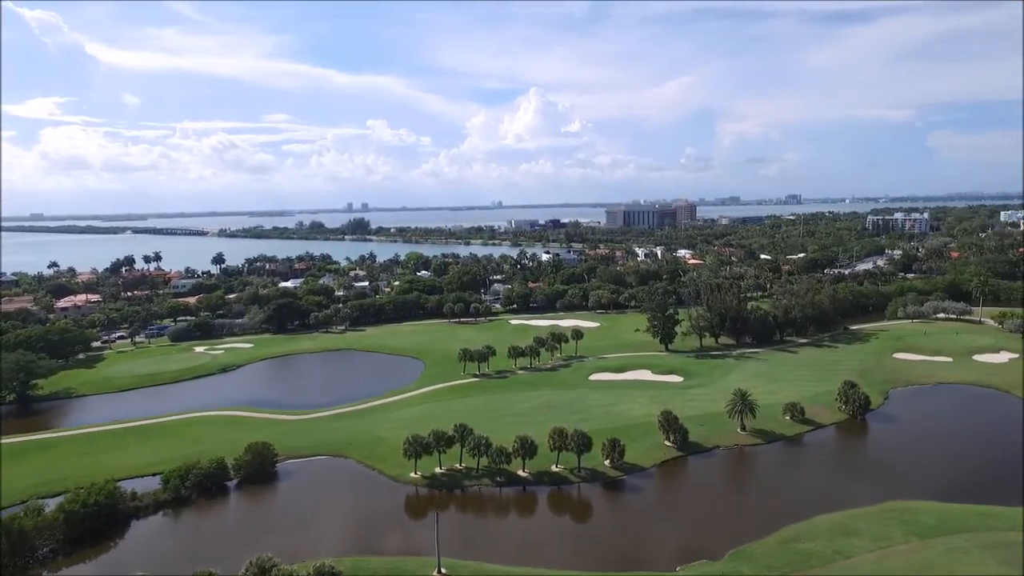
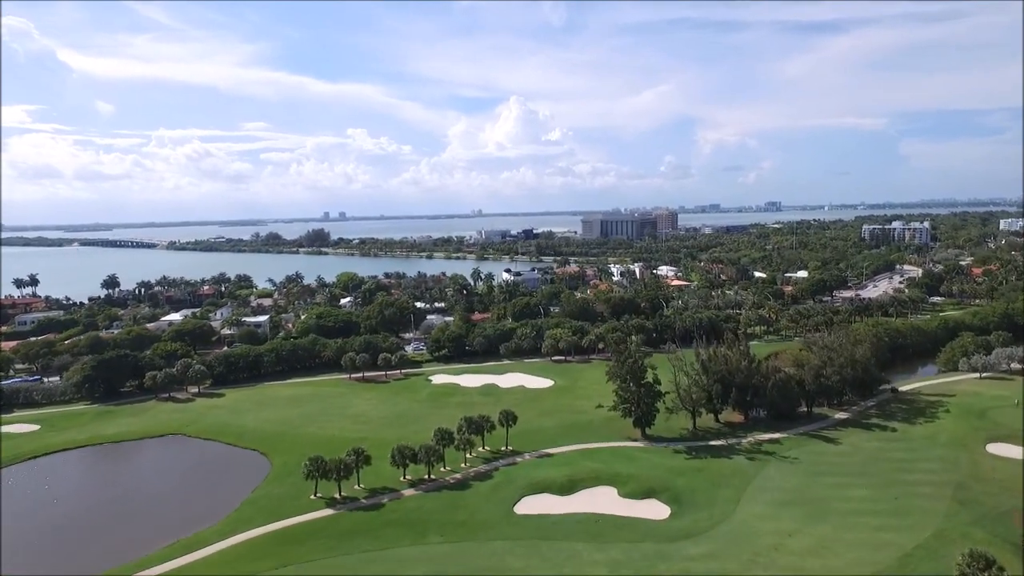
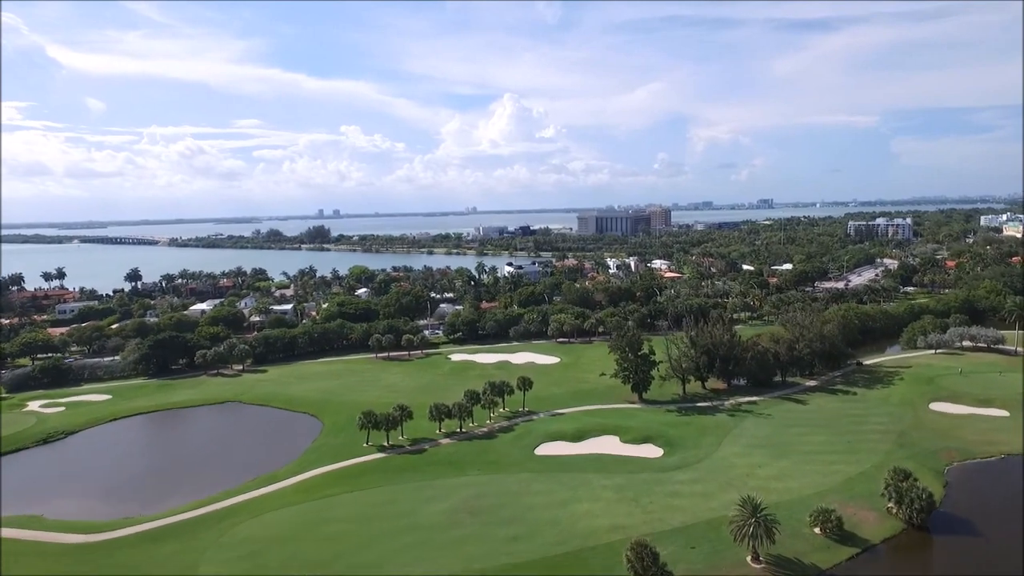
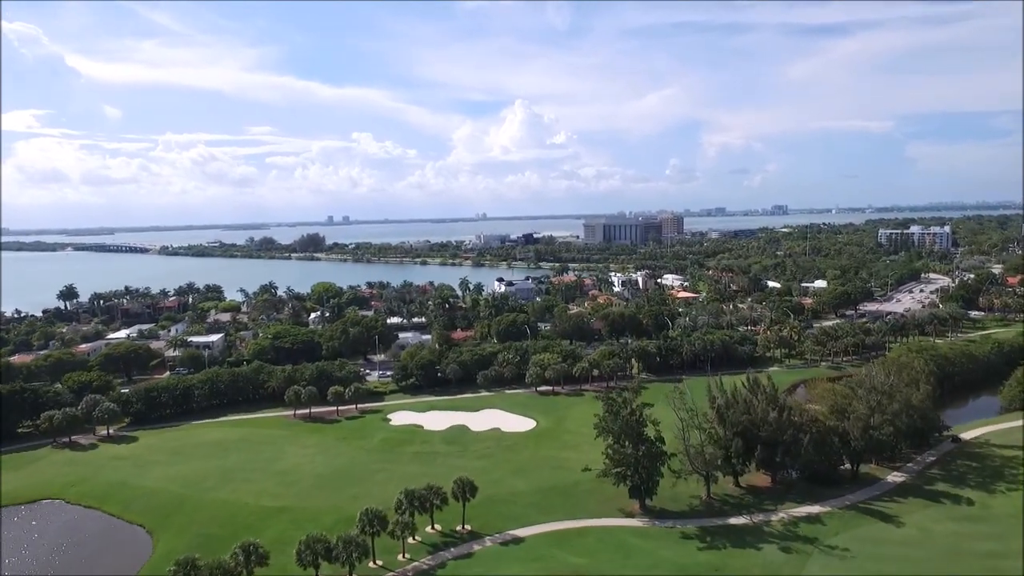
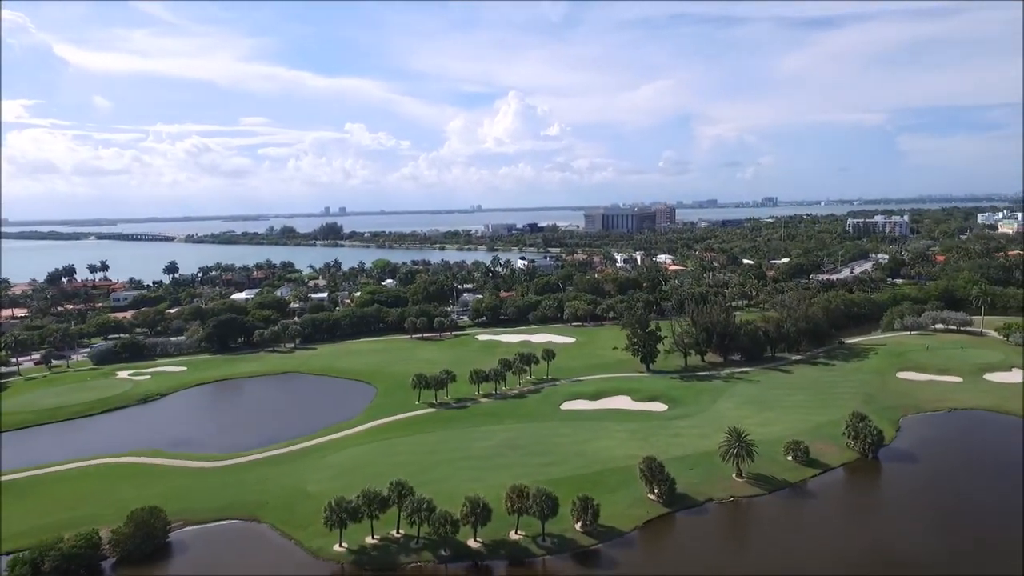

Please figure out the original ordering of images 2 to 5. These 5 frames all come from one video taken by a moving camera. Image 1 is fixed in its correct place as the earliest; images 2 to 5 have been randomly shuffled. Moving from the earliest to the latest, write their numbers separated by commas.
5, 3, 2, 4
